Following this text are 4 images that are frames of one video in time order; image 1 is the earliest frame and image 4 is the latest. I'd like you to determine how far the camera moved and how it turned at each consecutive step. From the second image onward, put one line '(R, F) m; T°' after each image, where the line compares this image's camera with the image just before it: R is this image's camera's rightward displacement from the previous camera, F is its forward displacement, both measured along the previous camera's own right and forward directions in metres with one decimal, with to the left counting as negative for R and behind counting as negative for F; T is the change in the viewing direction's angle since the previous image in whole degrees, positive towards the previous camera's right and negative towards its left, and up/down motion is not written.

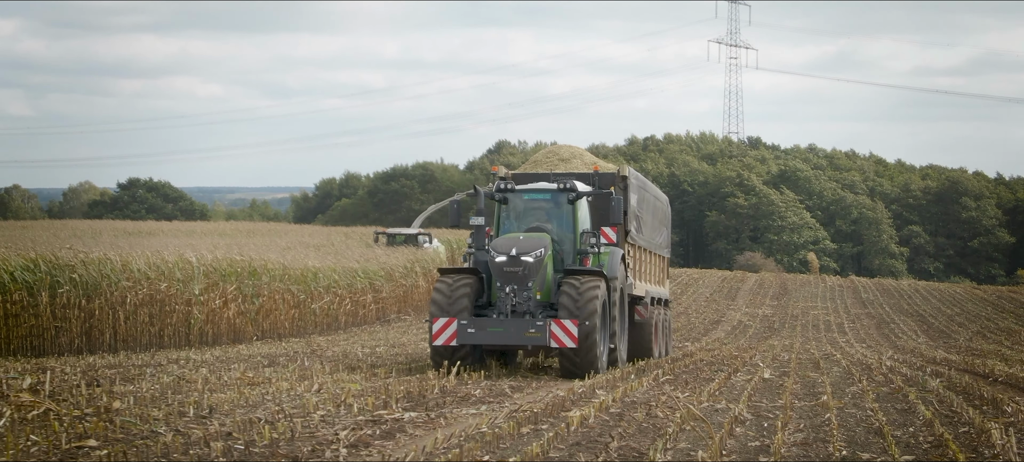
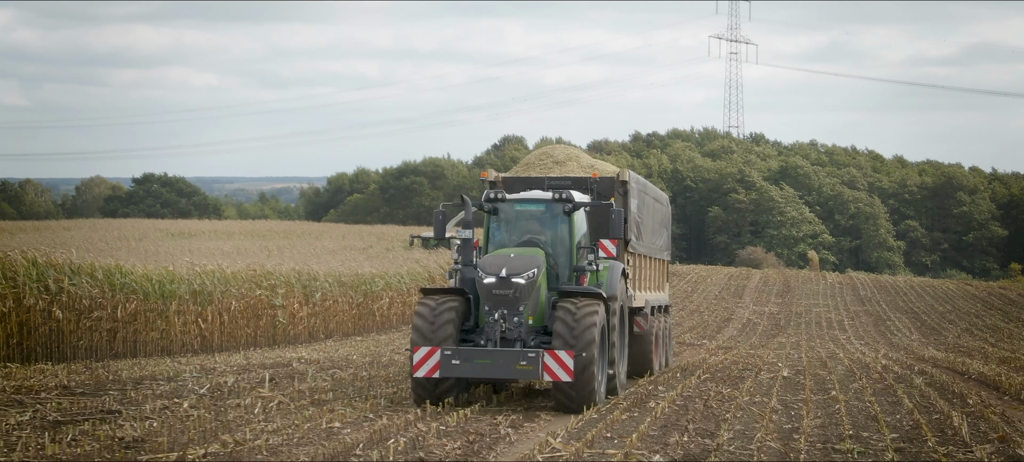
(-0.9, -2.1) m; 0°
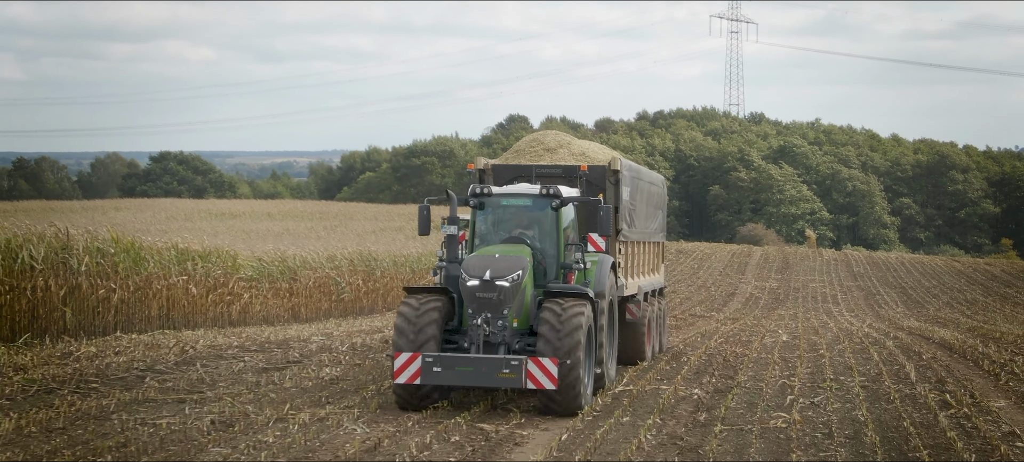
(-0.9, -2.6) m; 0°
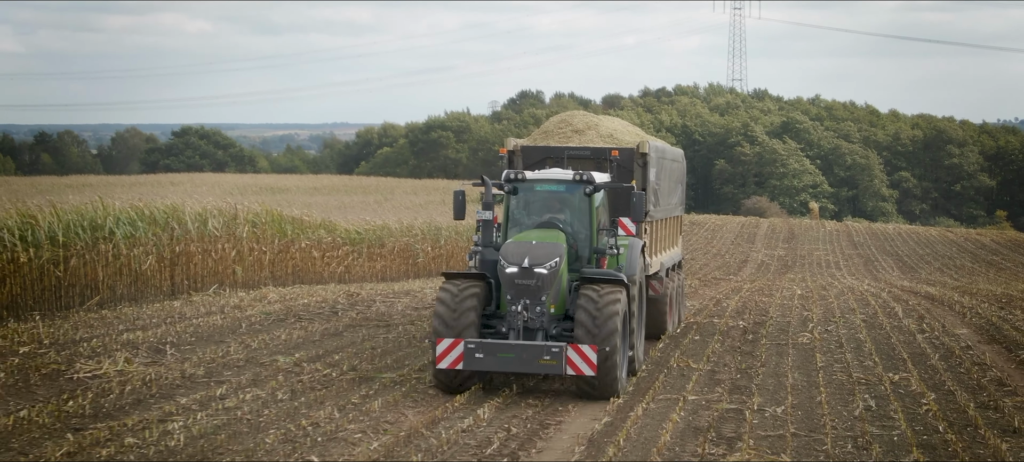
(-1.3, -3.2) m; 0°
